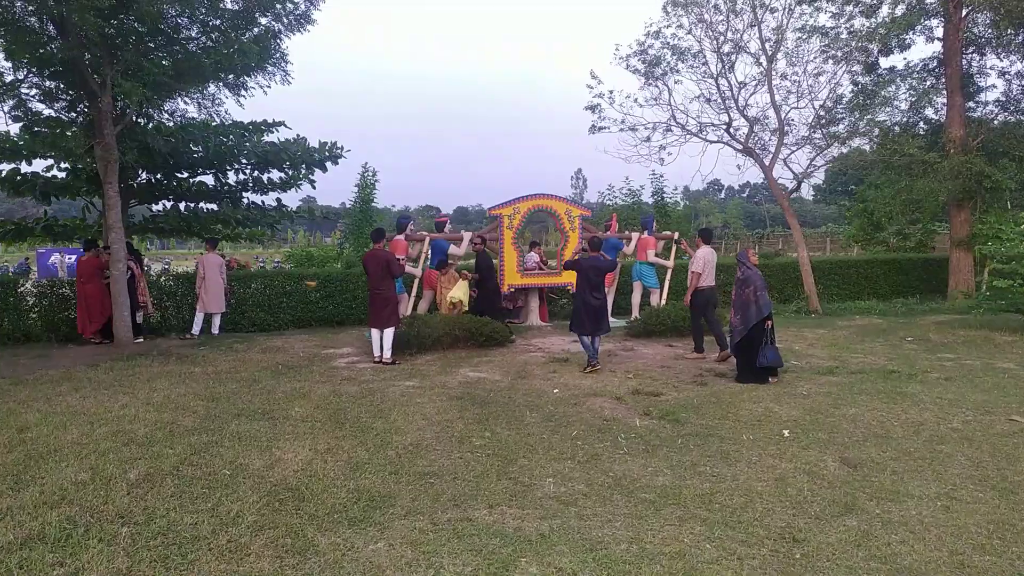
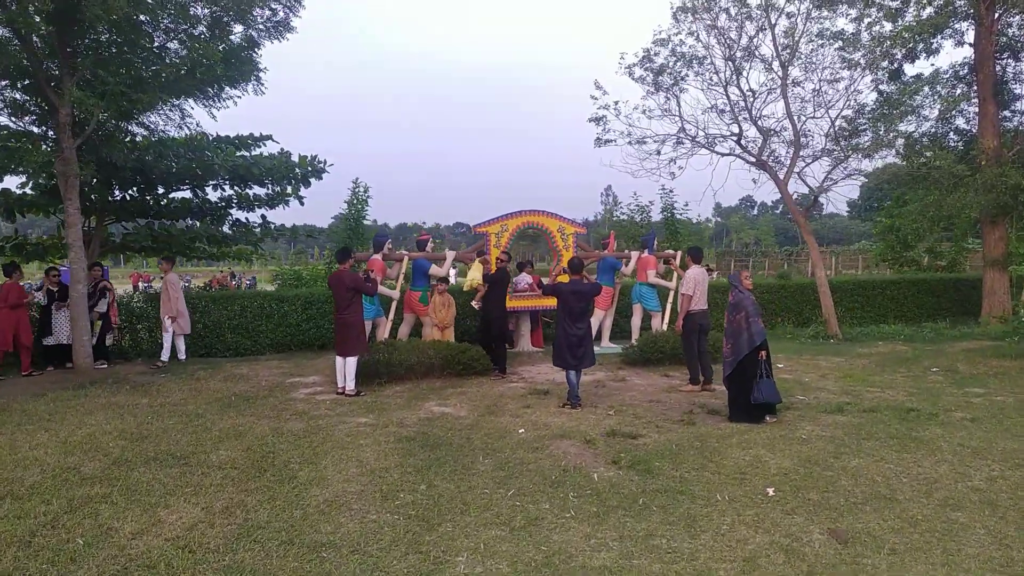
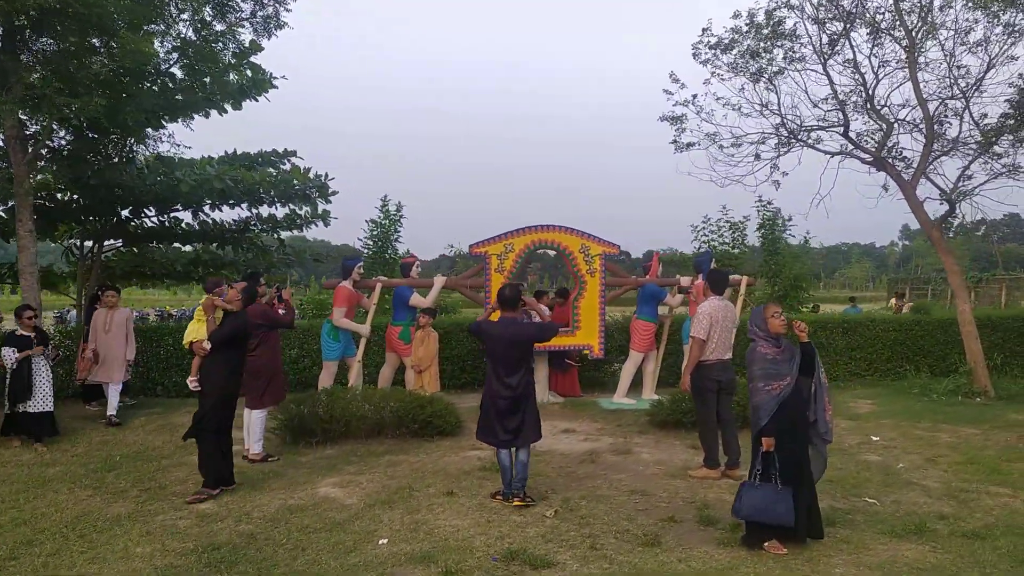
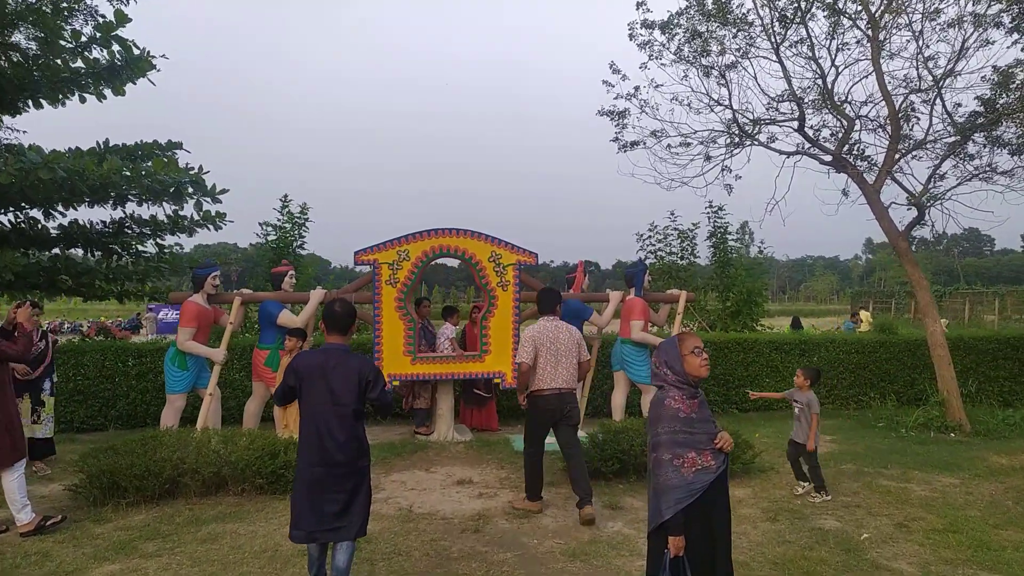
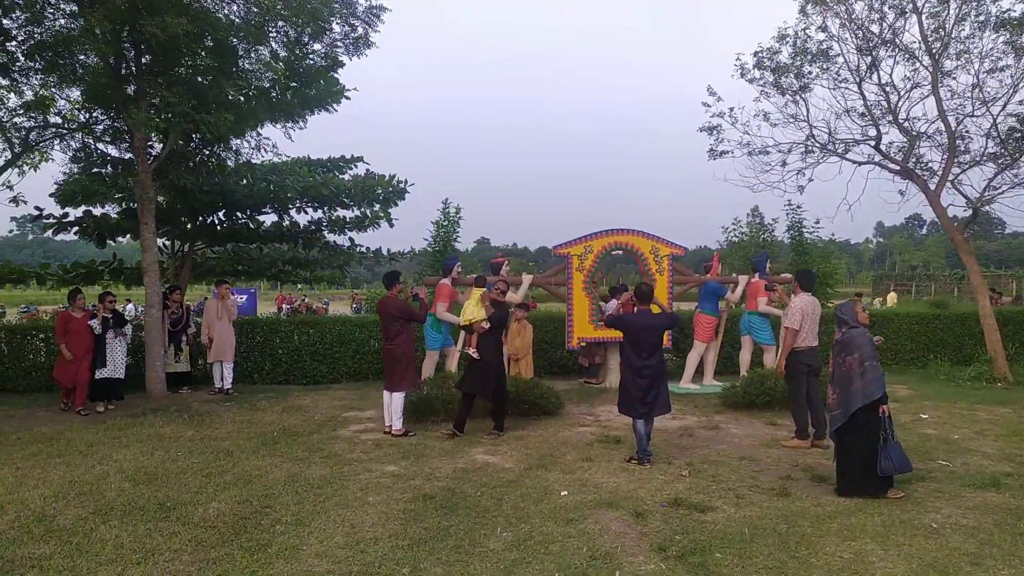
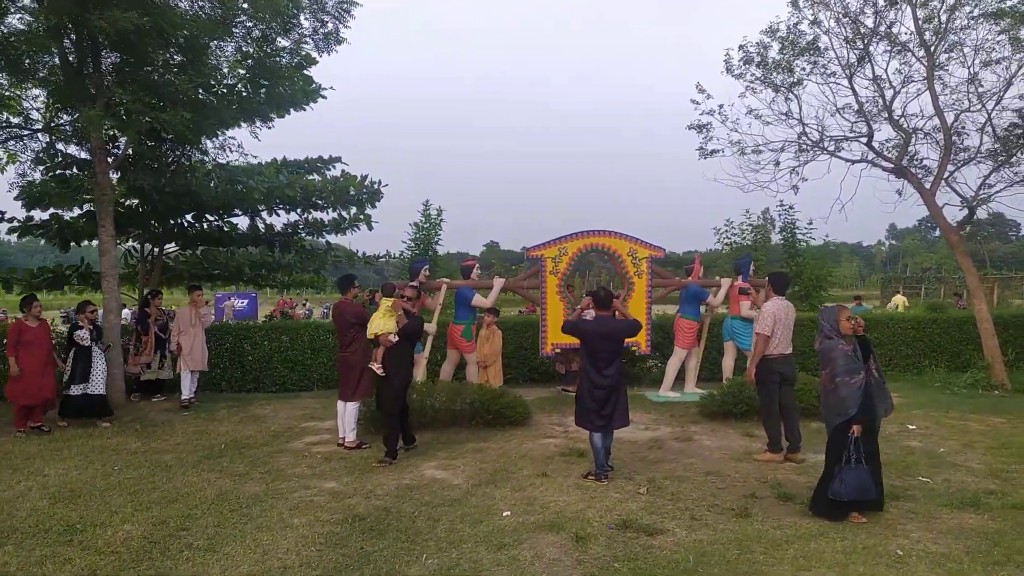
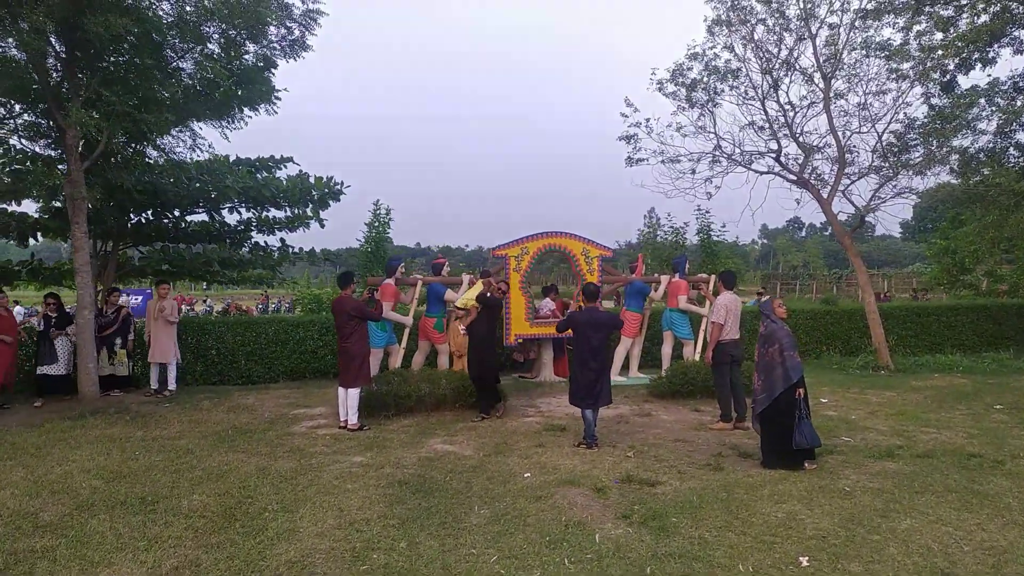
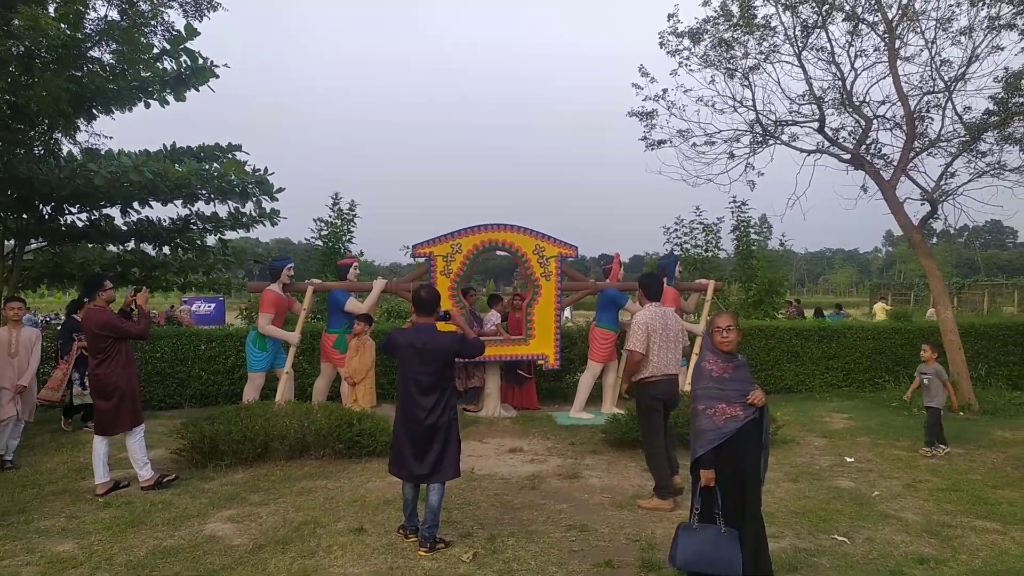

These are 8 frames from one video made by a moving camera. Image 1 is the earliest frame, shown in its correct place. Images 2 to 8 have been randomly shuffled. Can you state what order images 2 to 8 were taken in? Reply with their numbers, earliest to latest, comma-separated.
2, 7, 5, 6, 3, 8, 4
